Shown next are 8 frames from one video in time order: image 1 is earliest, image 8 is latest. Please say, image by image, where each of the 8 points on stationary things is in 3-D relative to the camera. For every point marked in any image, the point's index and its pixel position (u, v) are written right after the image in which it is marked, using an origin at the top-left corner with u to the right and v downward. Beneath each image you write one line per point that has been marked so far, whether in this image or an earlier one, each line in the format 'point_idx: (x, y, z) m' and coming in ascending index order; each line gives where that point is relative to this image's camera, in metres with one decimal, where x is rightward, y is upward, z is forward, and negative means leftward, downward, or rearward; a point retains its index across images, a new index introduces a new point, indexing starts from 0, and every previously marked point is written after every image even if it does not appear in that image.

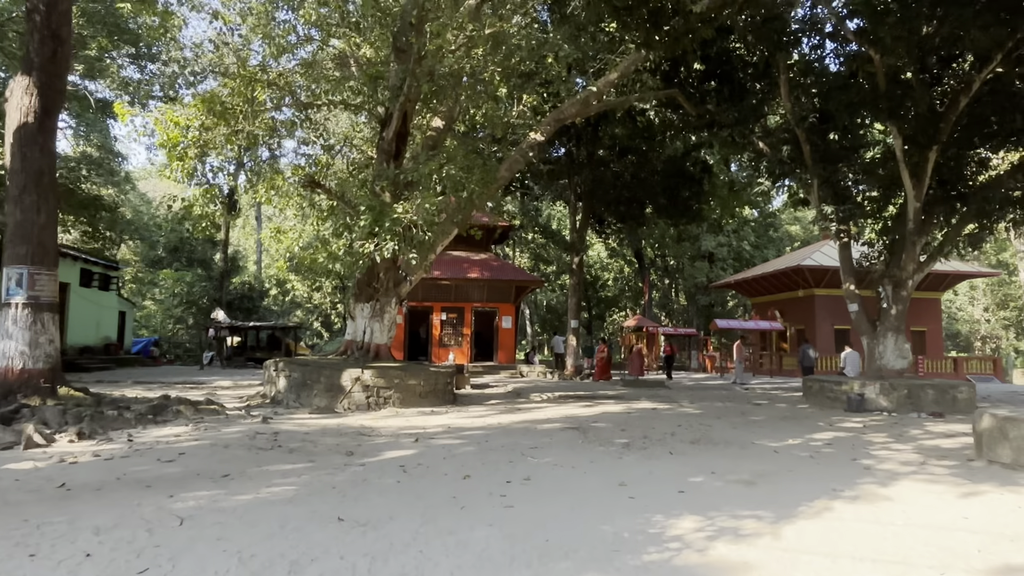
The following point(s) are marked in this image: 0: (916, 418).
0: (+6.1, -2.0, +10.5) m
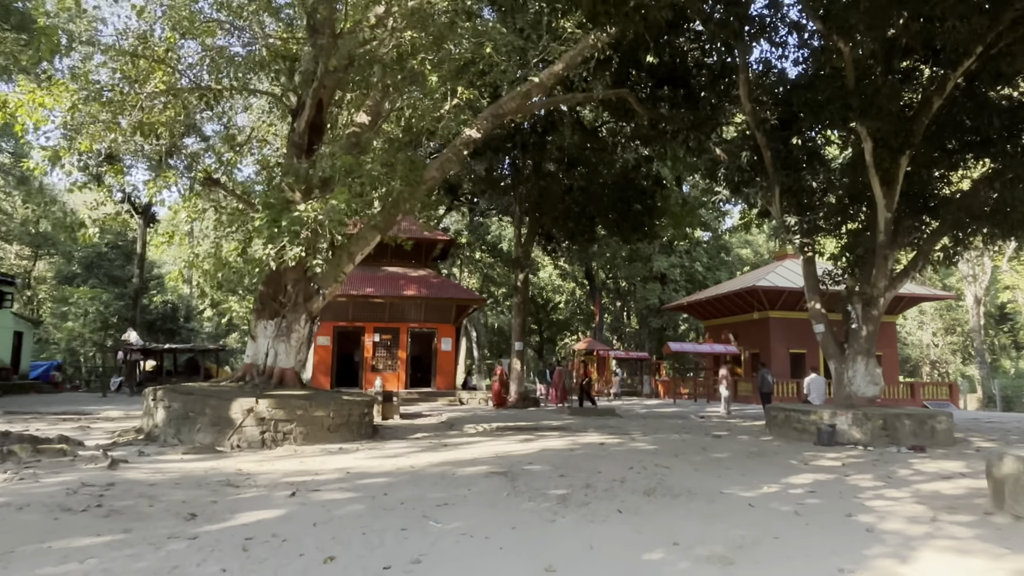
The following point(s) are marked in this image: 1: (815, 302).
0: (+5.1, -2.2, +9.2) m
1: (+5.4, -0.3, +12.5) m
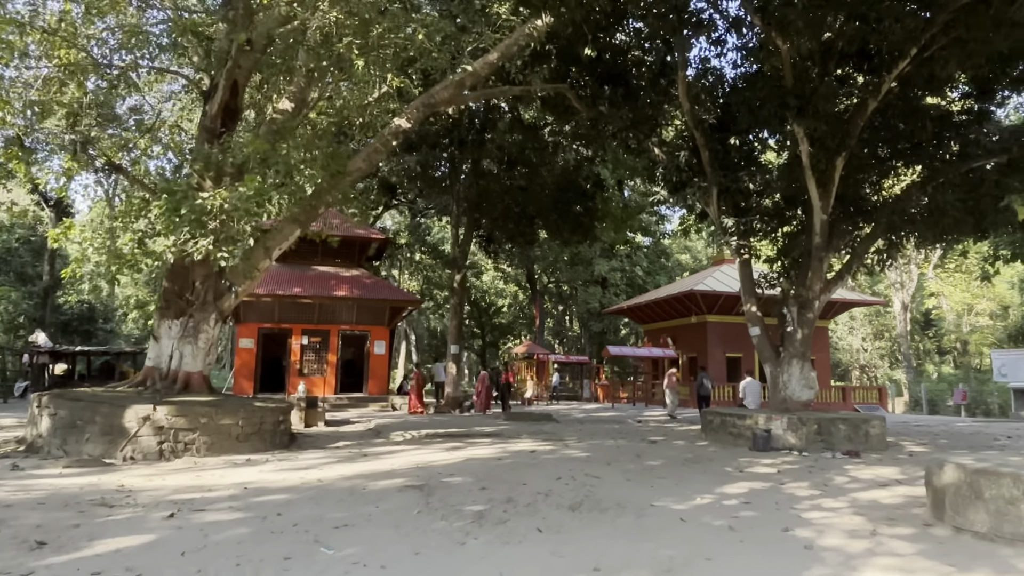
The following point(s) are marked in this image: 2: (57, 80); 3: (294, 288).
0: (+4.2, -2.2, +9.0) m
1: (+4.2, -0.3, +12.3) m
2: (-7.1, +3.2, +10.8) m
3: (-5.8, 0.0, +18.3) m
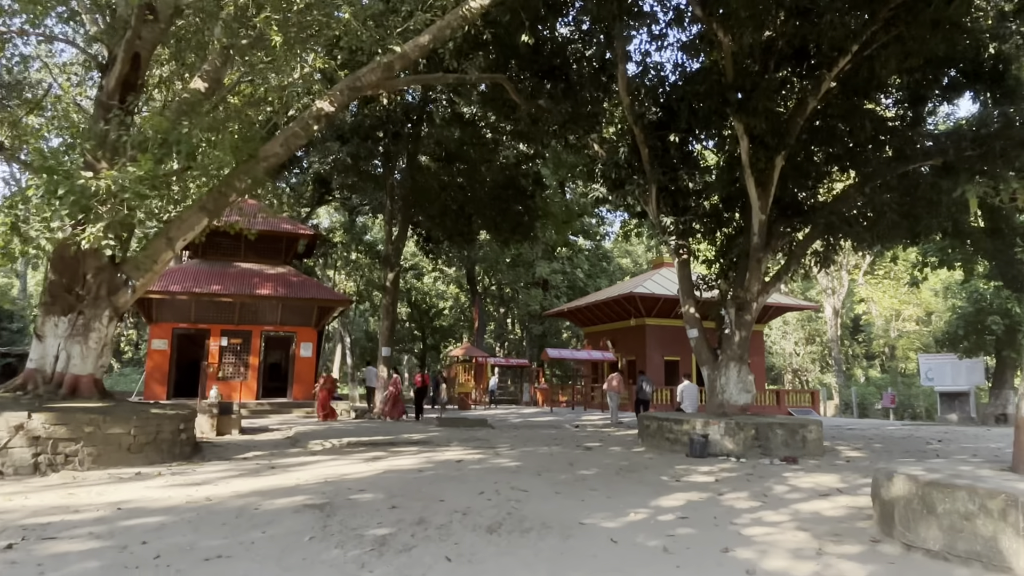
0: (+3.2, -2.2, +8.7) m
1: (+3.0, -0.3, +11.9) m
2: (-8.0, +3.4, +9.6) m
3: (-7.4, 0.0, +17.1) m
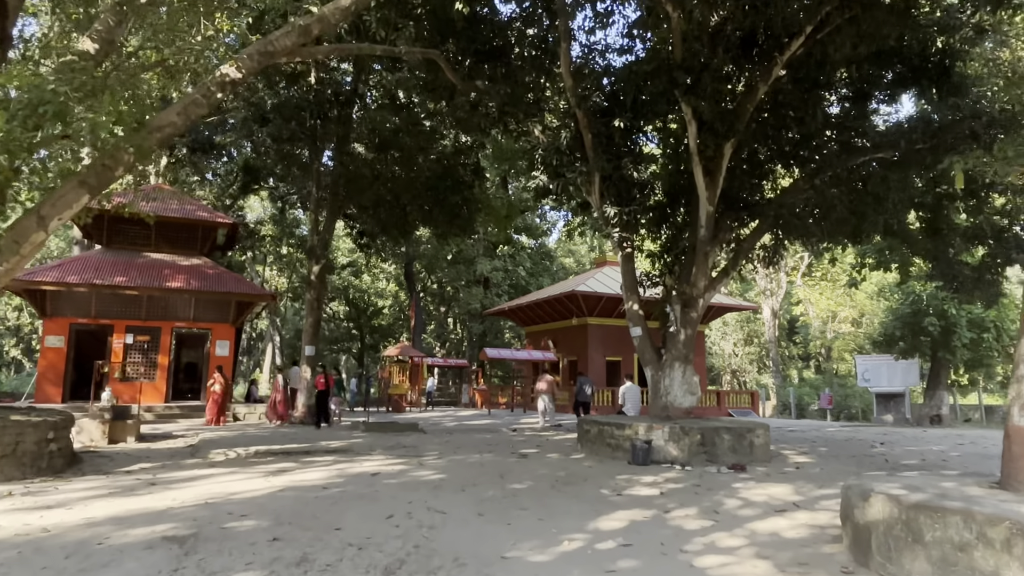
0: (+2.4, -2.2, +8.0) m
1: (+1.9, -0.2, +11.2) m
2: (-8.9, +3.6, +8.0) m
3: (-8.9, +0.2, +15.6) m
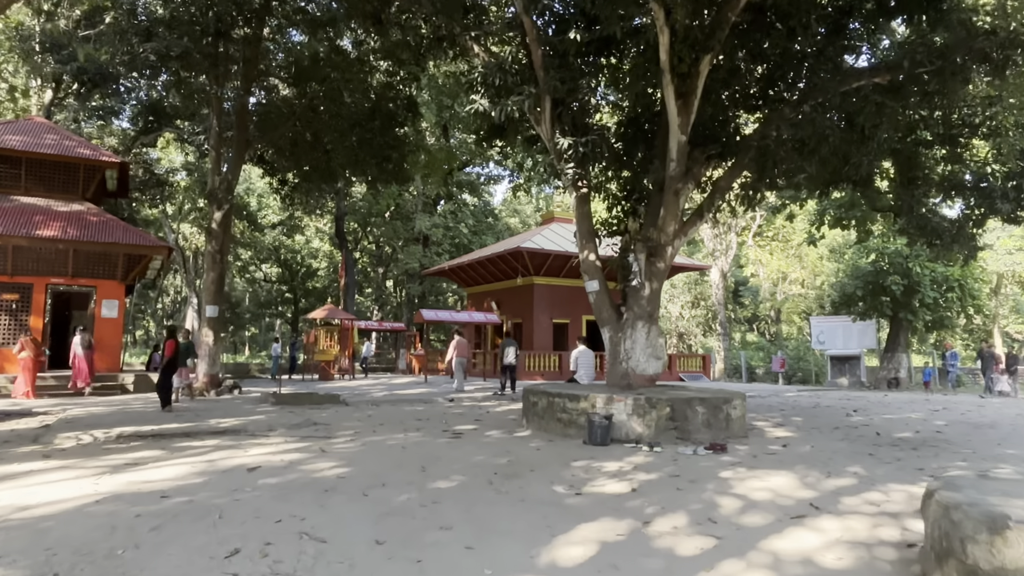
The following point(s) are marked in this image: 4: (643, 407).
0: (+1.7, -1.6, +6.4) m
1: (+1.0, +0.5, +9.5) m
2: (-9.5, +4.1, +5.2) m
3: (-10.1, +1.2, +12.9) m
4: (+1.4, -1.3, +7.7) m
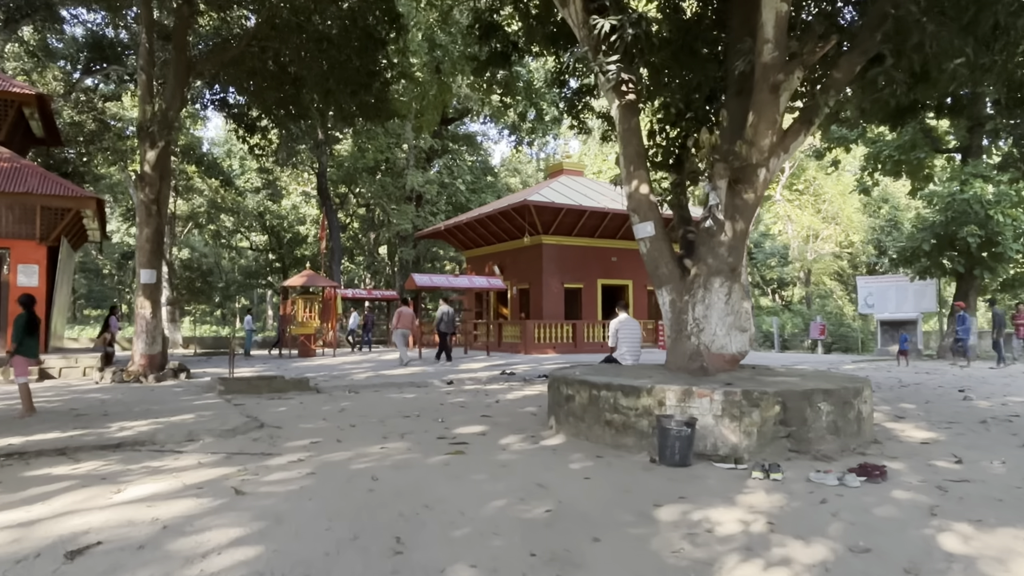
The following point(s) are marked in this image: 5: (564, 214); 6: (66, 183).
0: (+1.9, -1.2, +3.8) m
1: (+1.2, +1.0, +6.8) m
2: (-9.3, +4.3, +2.3) m
3: (-9.9, +1.7, +10.2) m
4: (+1.7, -0.9, +5.1) m
5: (+1.4, +2.0, +18.2) m
6: (-7.6, +1.8, +11.8) m
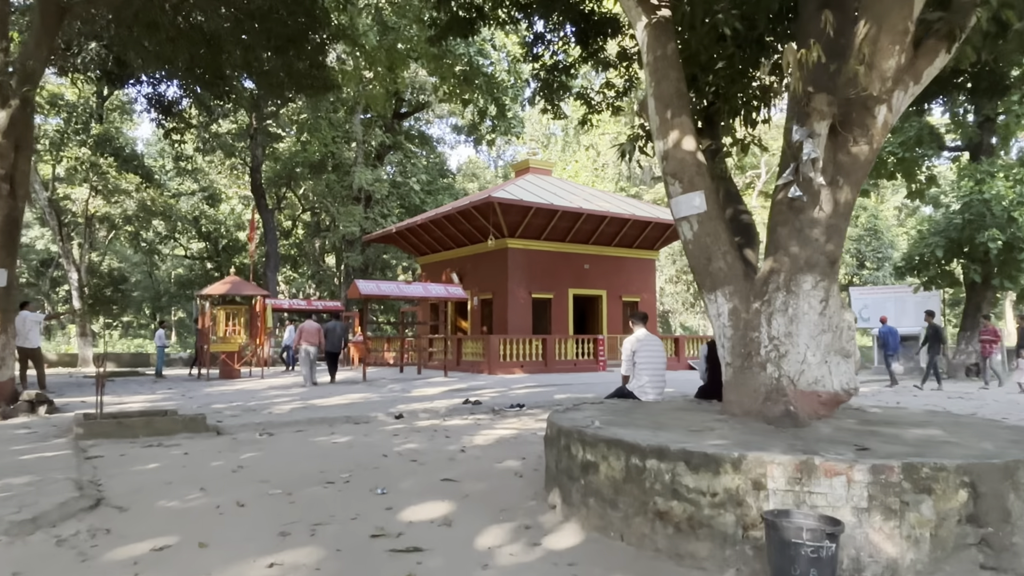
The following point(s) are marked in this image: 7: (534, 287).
0: (+2.0, -1.2, +1.6) m
1: (+1.1, +1.0, +4.6) m
2: (-9.1, +4.4, -0.5) m
3: (-10.3, +1.7, +7.2) m
4: (+1.6, -0.9, +2.9) m
5: (+0.5, +1.7, +16.1) m
6: (-8.0, +1.7, +9.1) m
7: (+0.6, 0.0, +16.7) m
